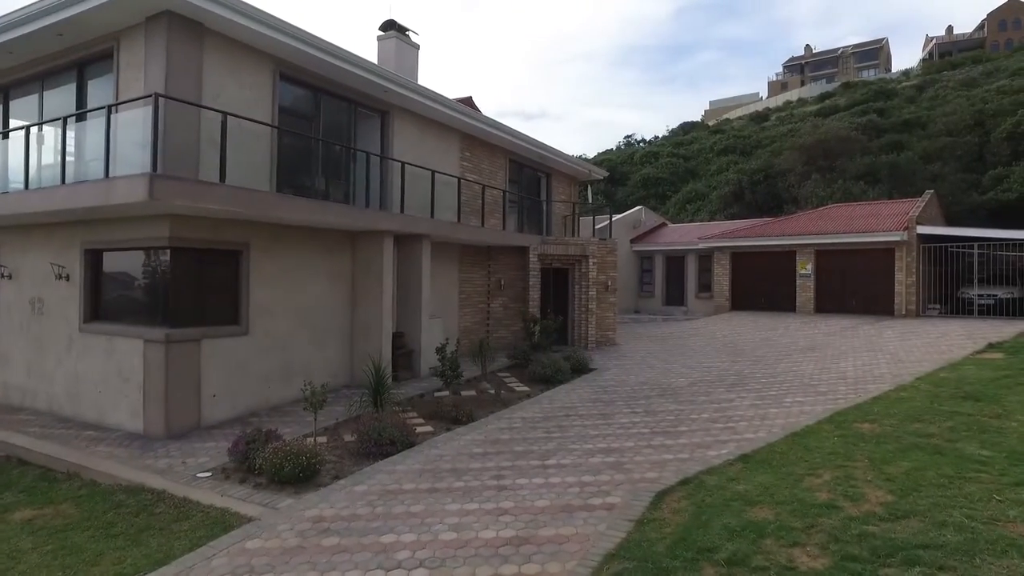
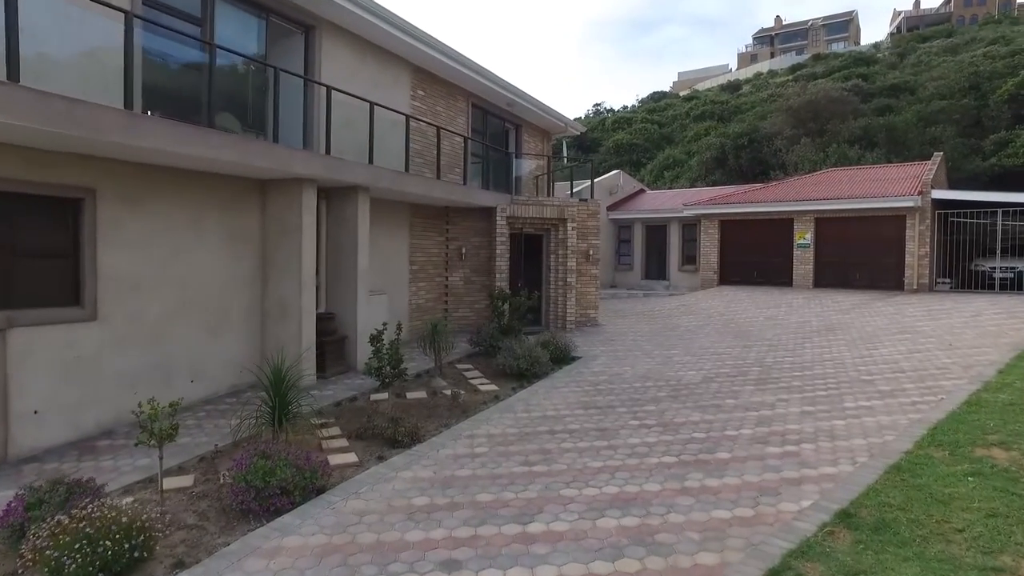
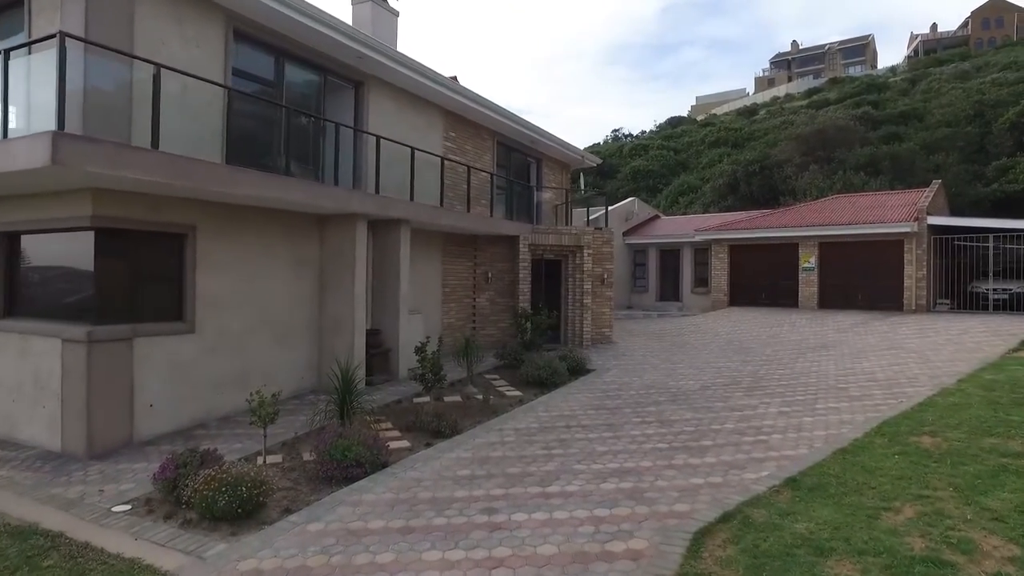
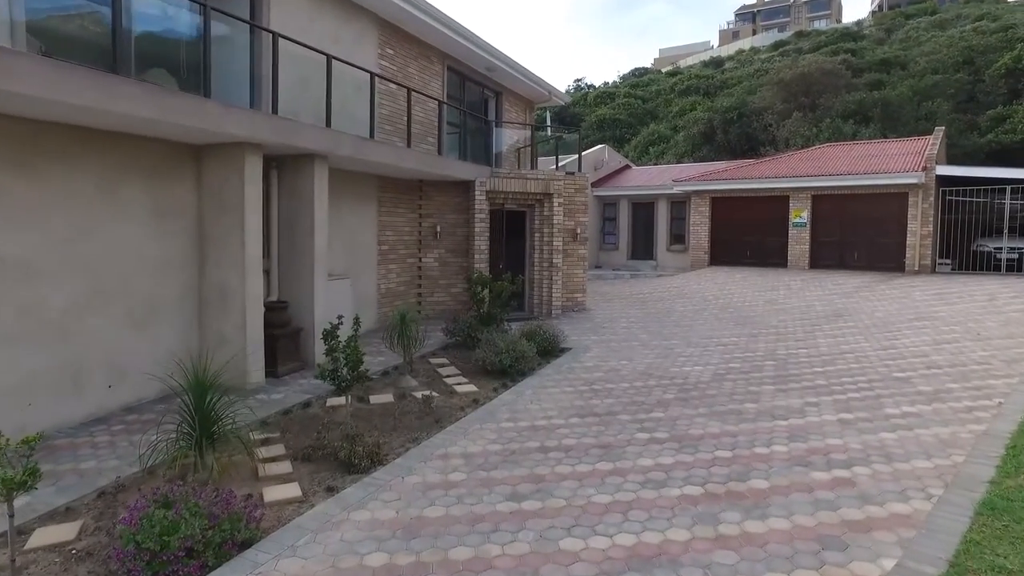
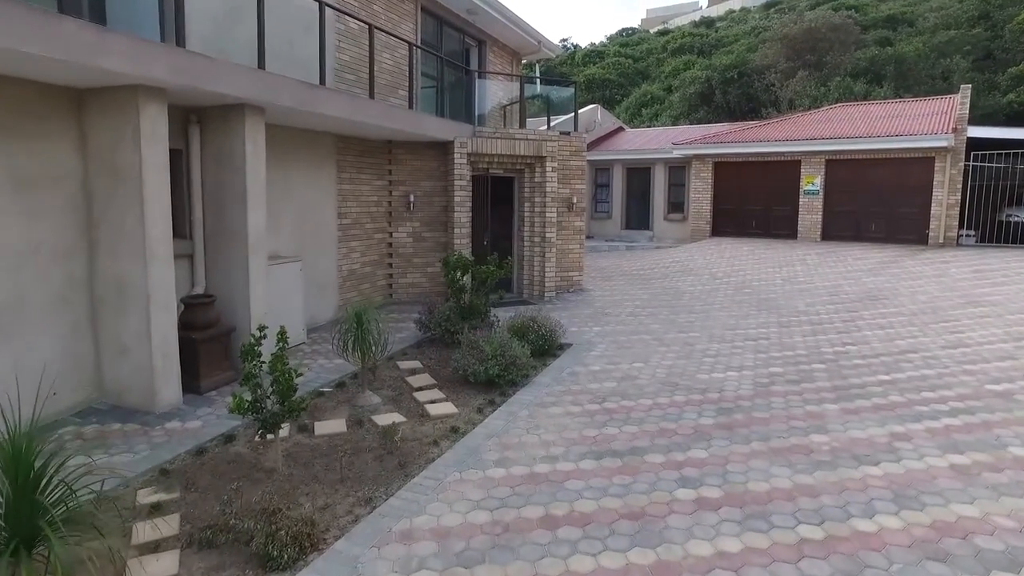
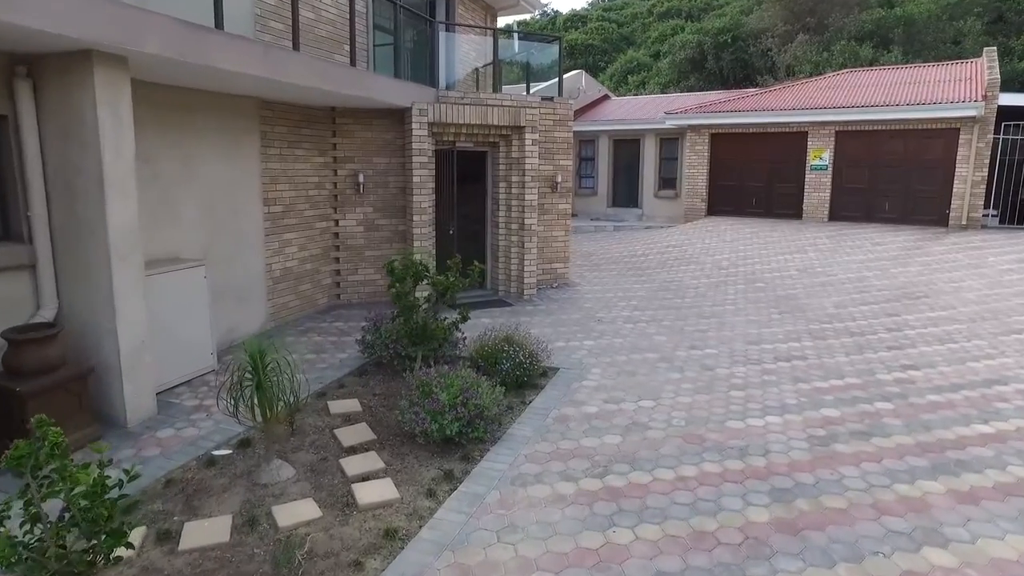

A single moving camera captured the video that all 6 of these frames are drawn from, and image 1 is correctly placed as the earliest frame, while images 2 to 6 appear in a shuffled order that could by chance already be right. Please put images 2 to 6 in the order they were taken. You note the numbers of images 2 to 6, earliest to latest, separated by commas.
3, 2, 4, 5, 6
